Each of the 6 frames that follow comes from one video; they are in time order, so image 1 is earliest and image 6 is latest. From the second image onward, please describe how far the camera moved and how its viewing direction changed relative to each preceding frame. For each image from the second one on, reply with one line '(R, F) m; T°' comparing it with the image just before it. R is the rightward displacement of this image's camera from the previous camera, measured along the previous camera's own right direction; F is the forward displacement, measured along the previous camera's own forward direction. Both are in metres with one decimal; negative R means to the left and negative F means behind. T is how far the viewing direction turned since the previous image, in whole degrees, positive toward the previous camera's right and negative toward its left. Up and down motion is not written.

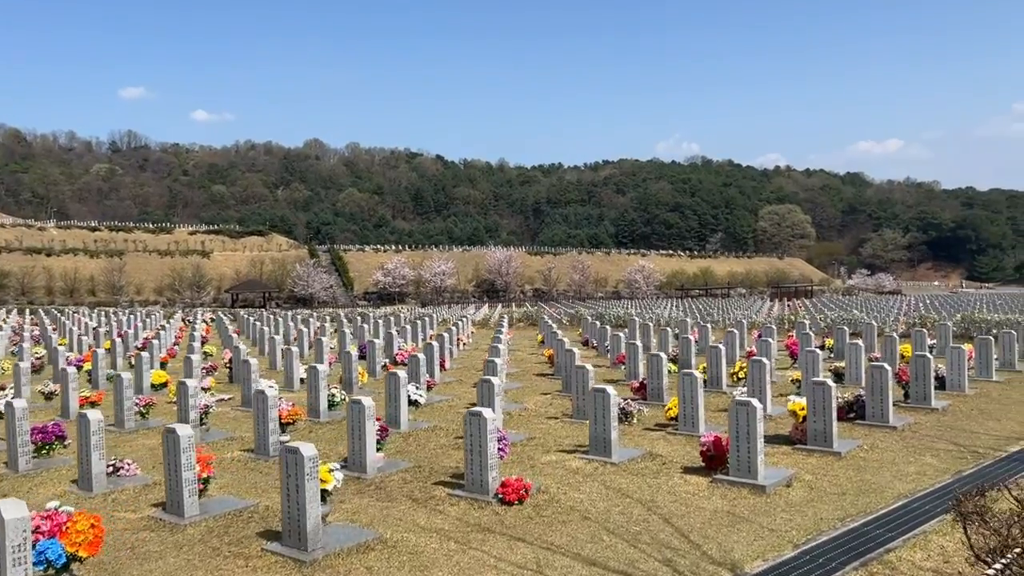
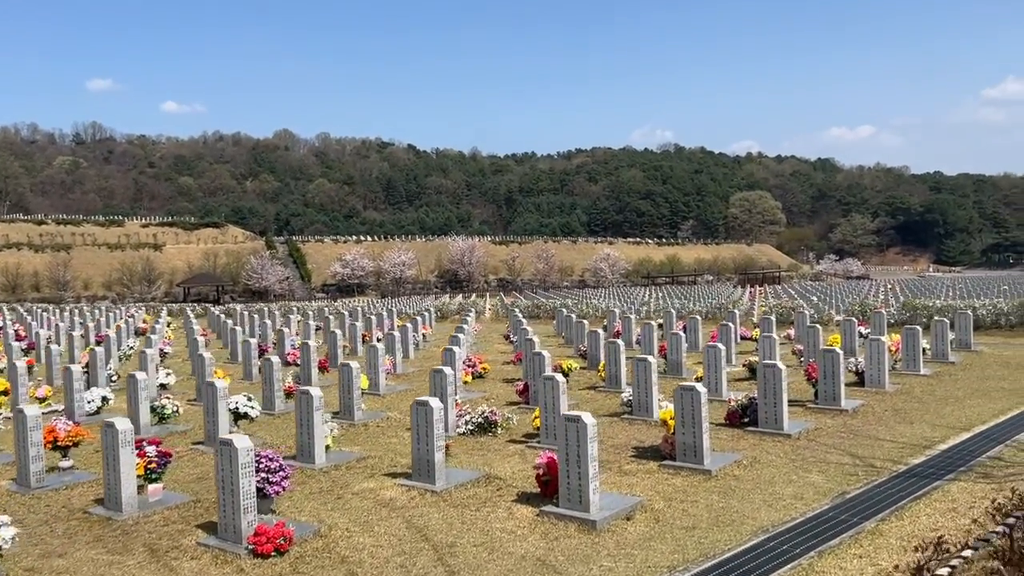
(+1.5, +1.4) m; +2°
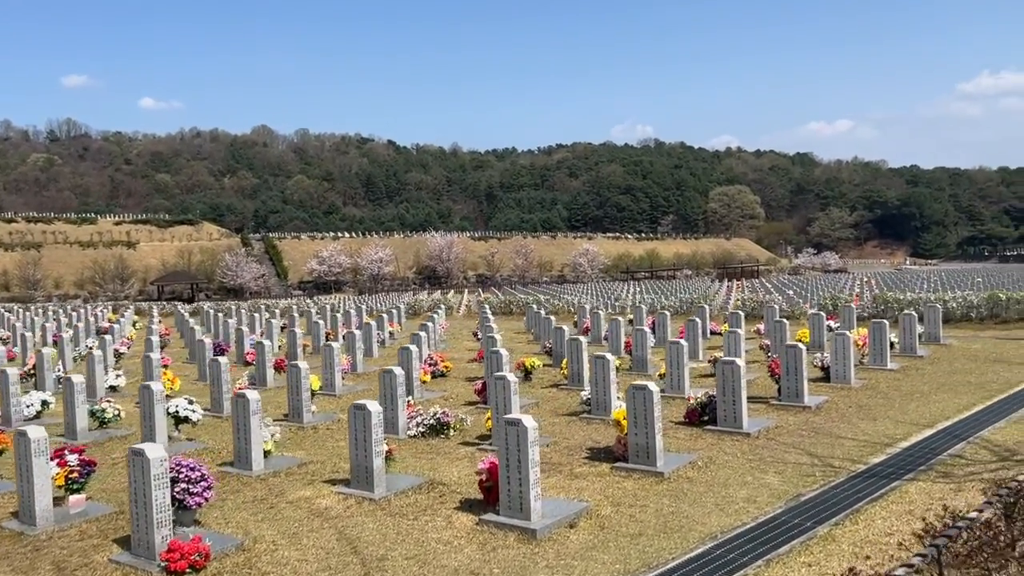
(+0.3, +0.3) m; +1°
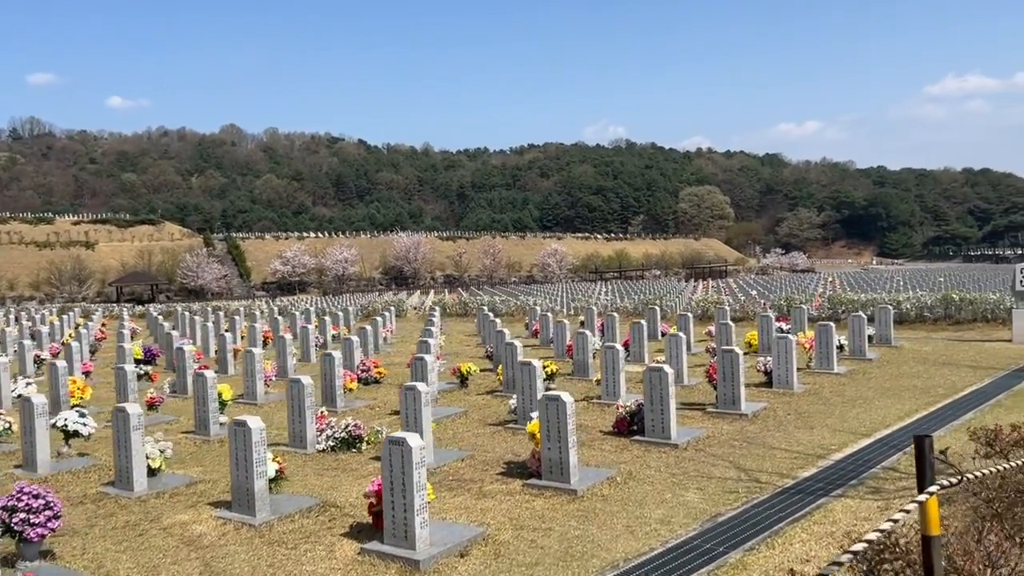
(+0.6, +0.5) m; +2°
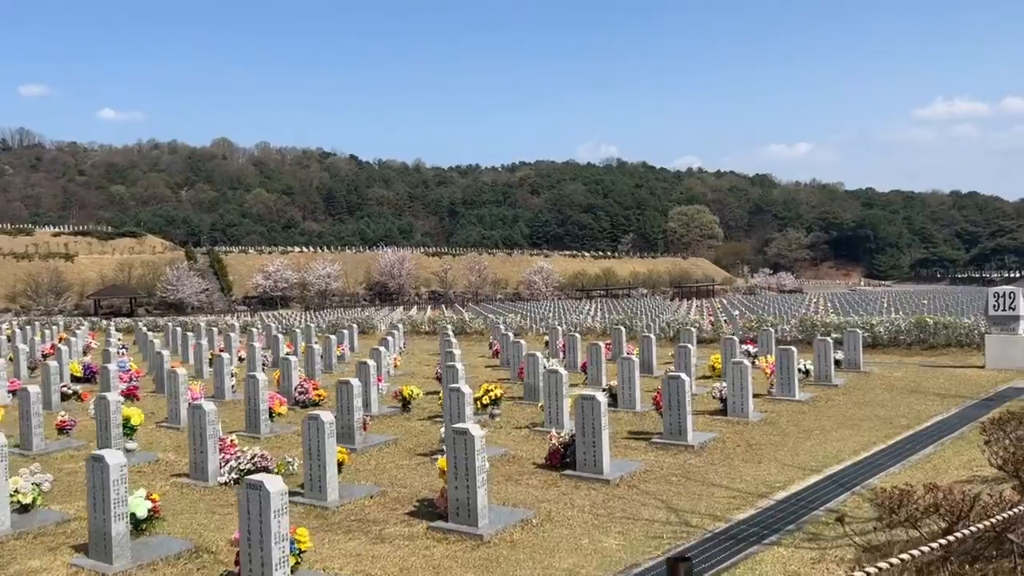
(+0.6, +0.6) m; +1°
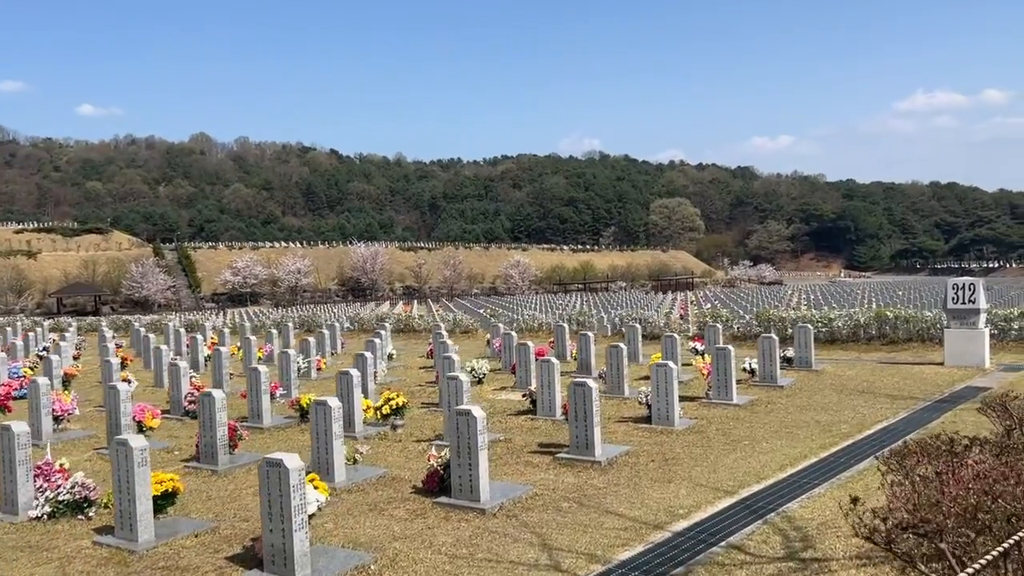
(+1.0, +1.1) m; +1°
